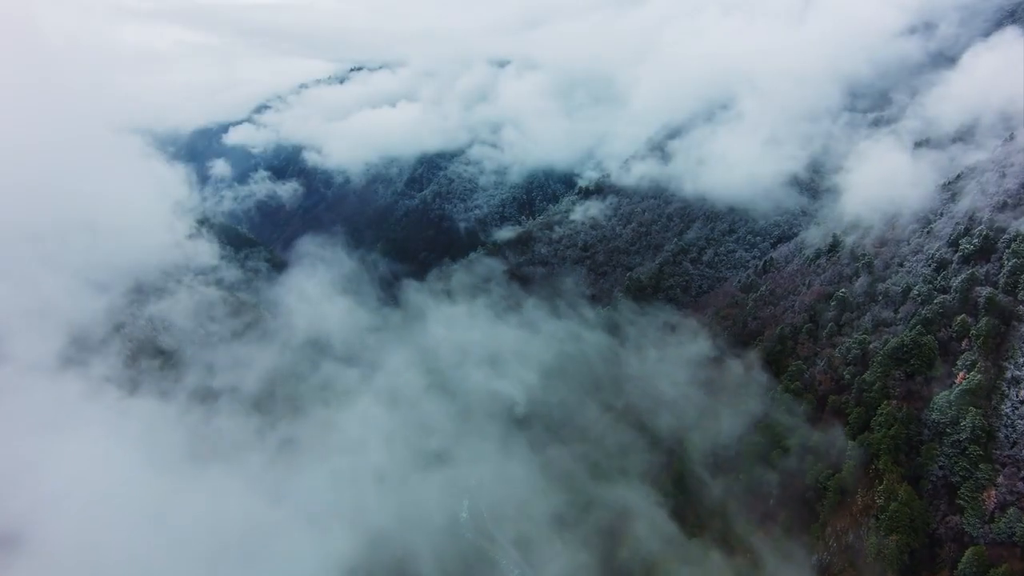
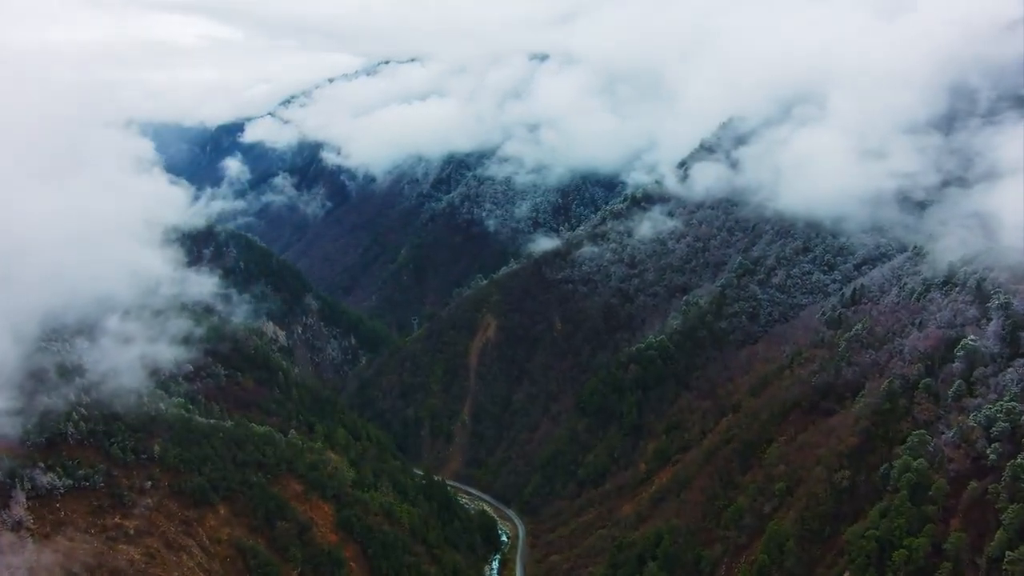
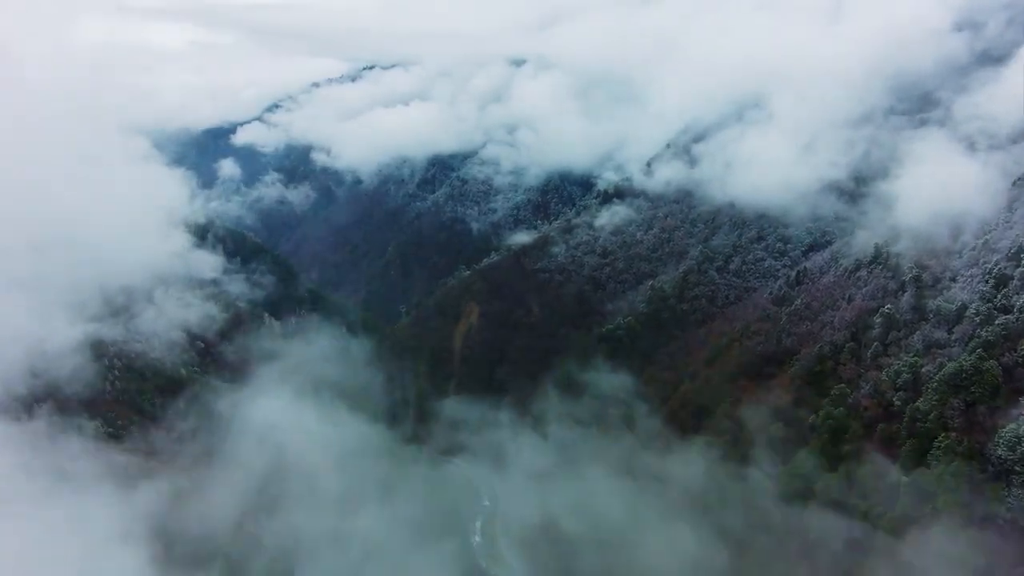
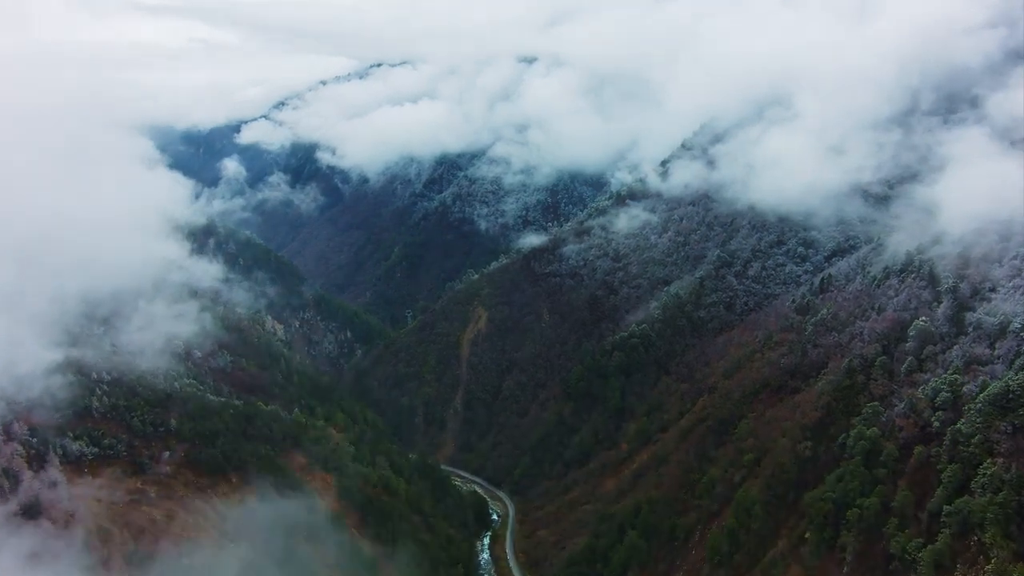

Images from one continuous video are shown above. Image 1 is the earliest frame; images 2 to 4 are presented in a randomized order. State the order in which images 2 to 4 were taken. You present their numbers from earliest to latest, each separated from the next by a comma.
3, 4, 2
